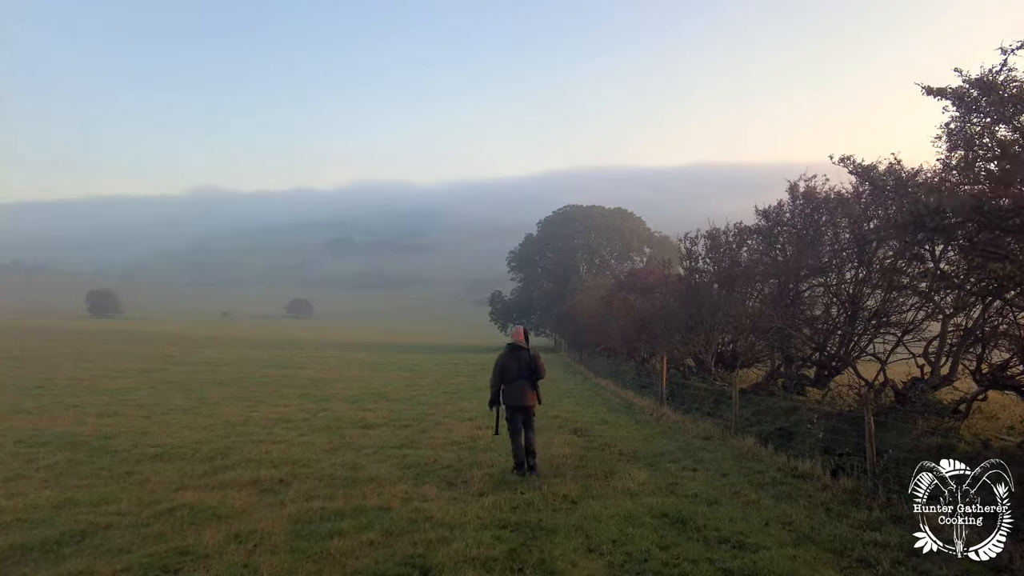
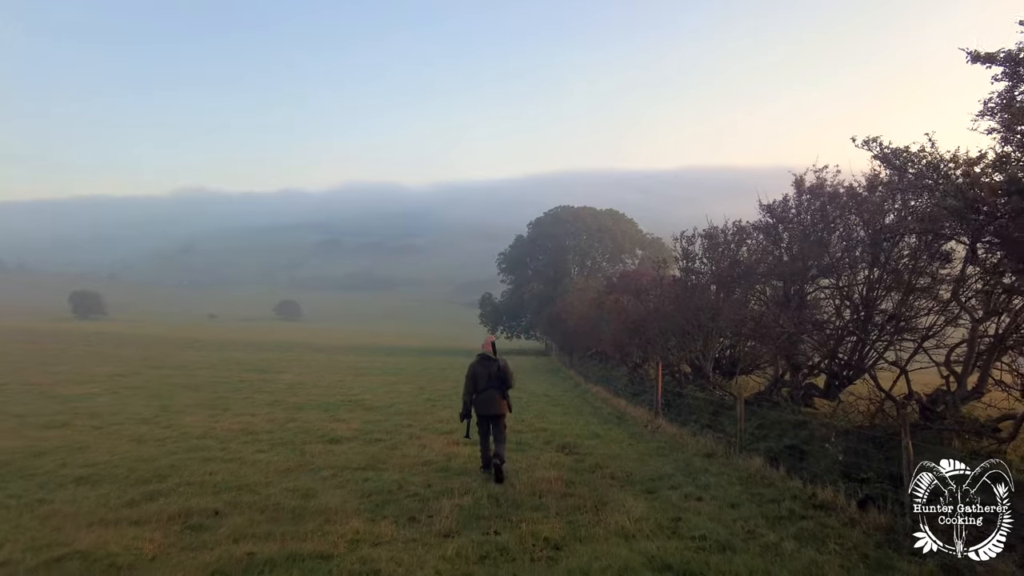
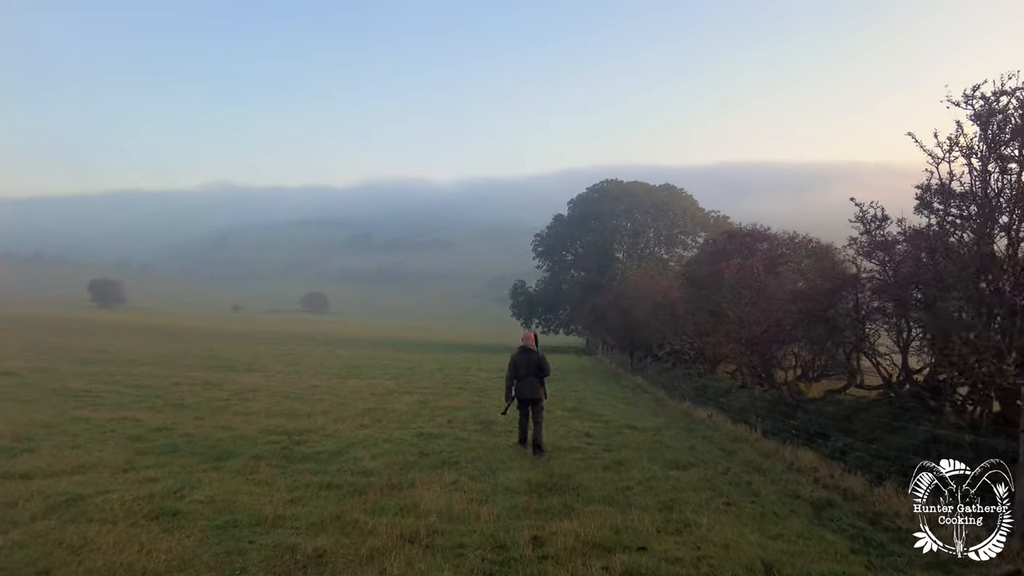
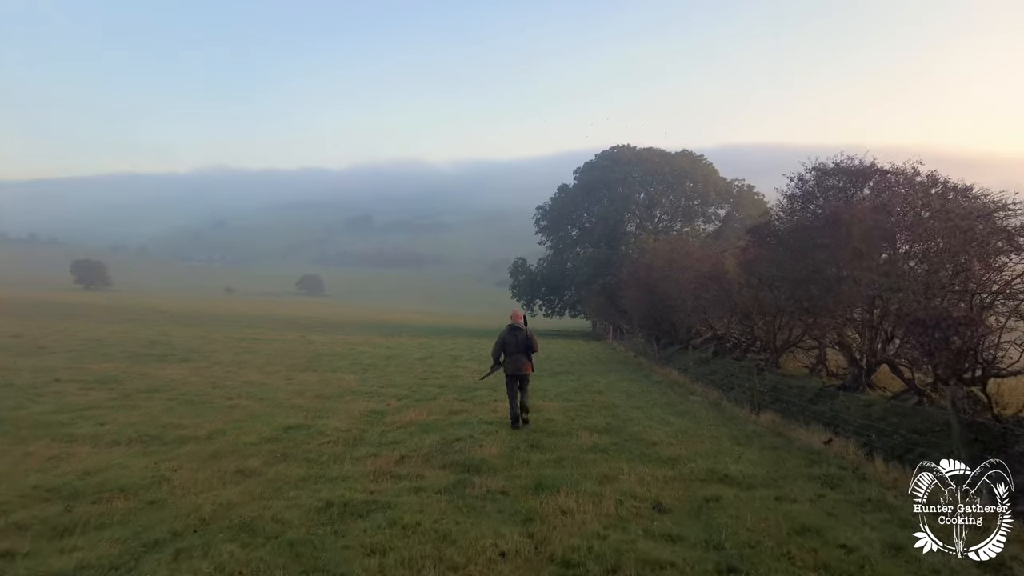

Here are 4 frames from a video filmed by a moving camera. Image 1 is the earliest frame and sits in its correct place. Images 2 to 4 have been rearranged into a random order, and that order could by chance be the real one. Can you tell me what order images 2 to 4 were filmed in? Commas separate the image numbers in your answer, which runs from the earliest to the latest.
2, 3, 4
